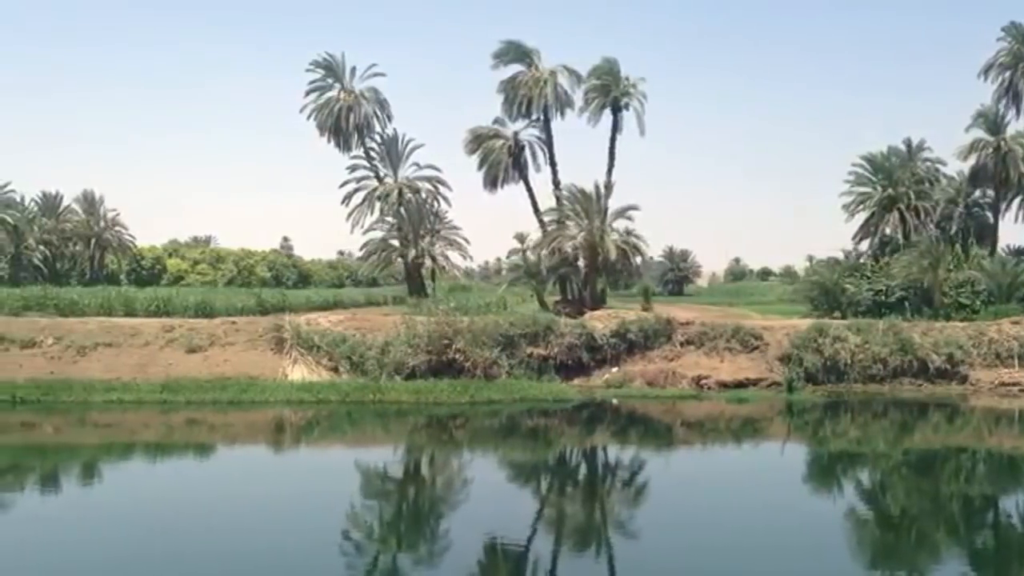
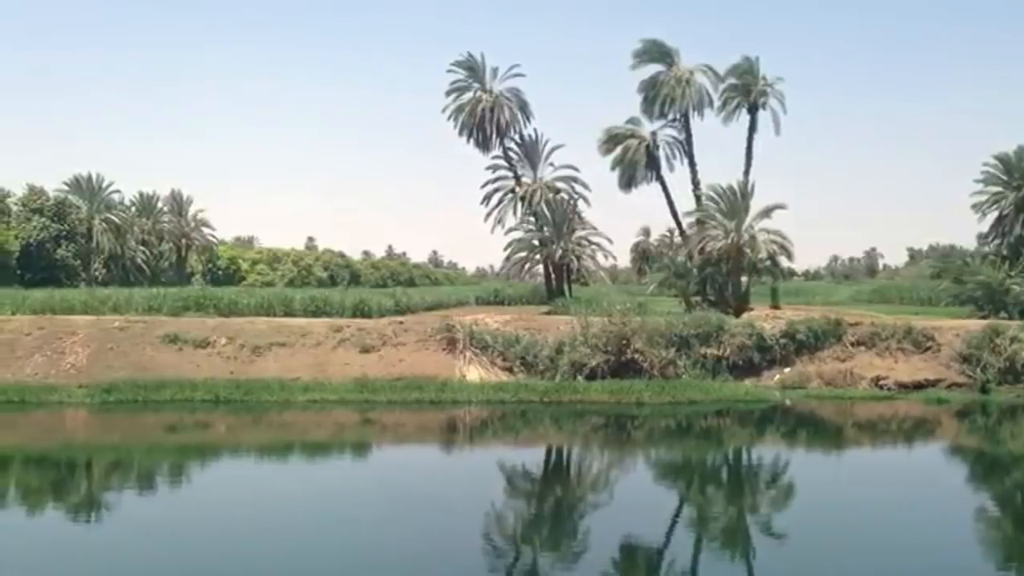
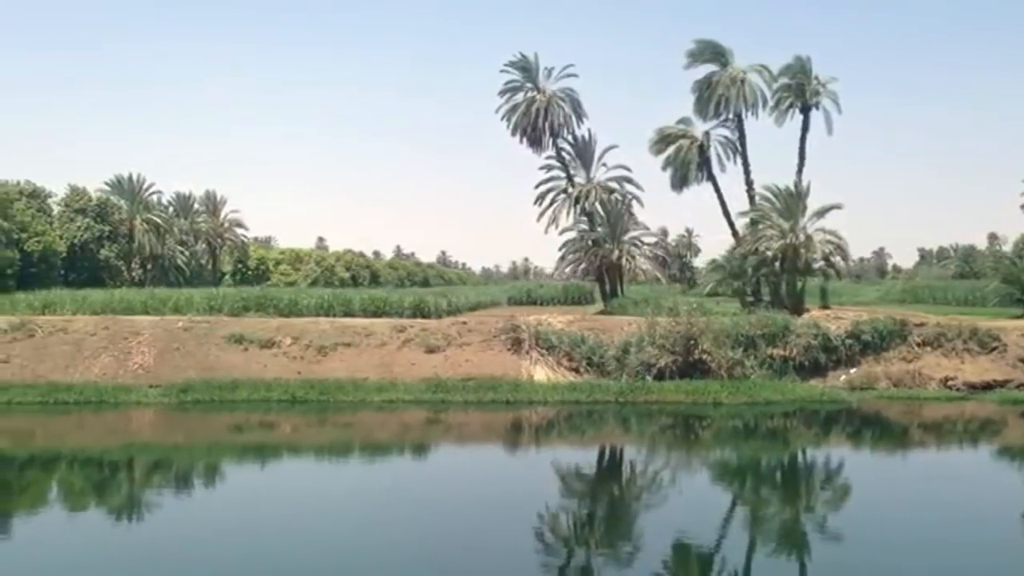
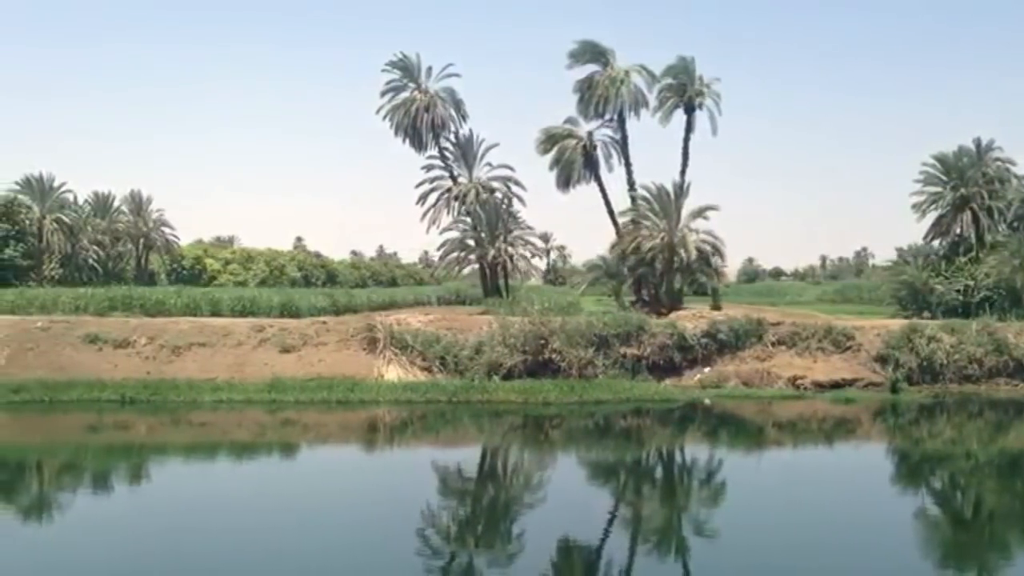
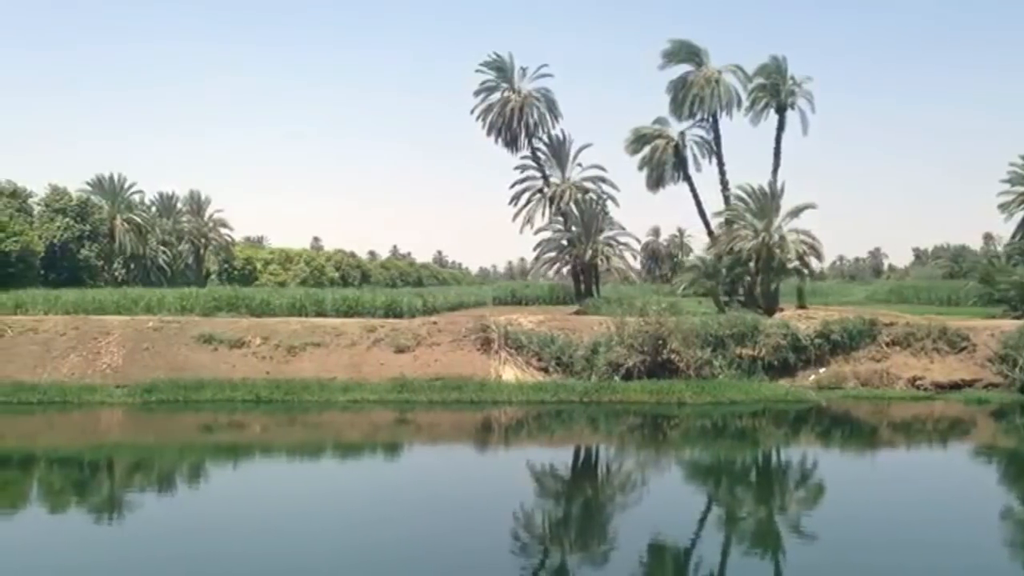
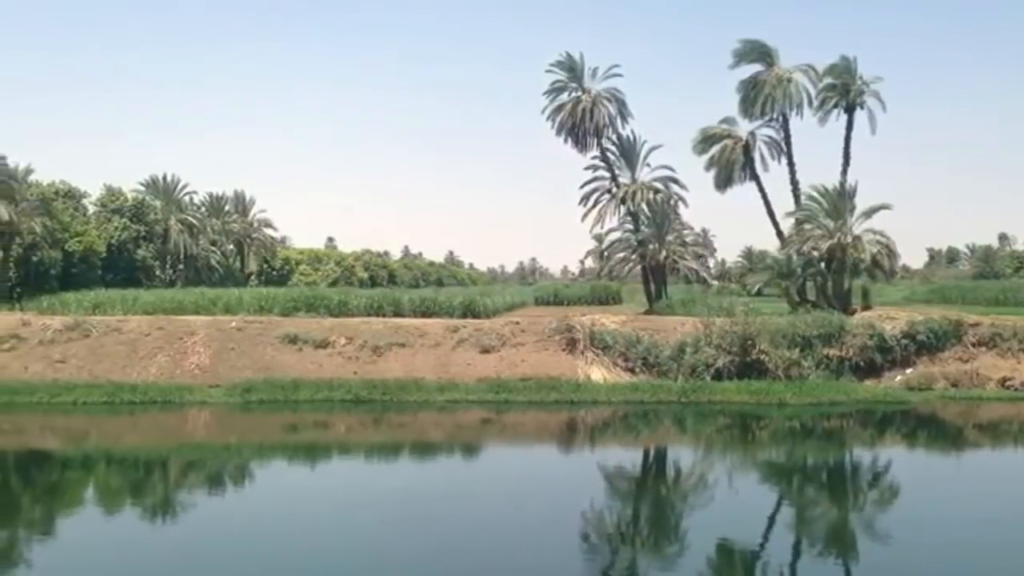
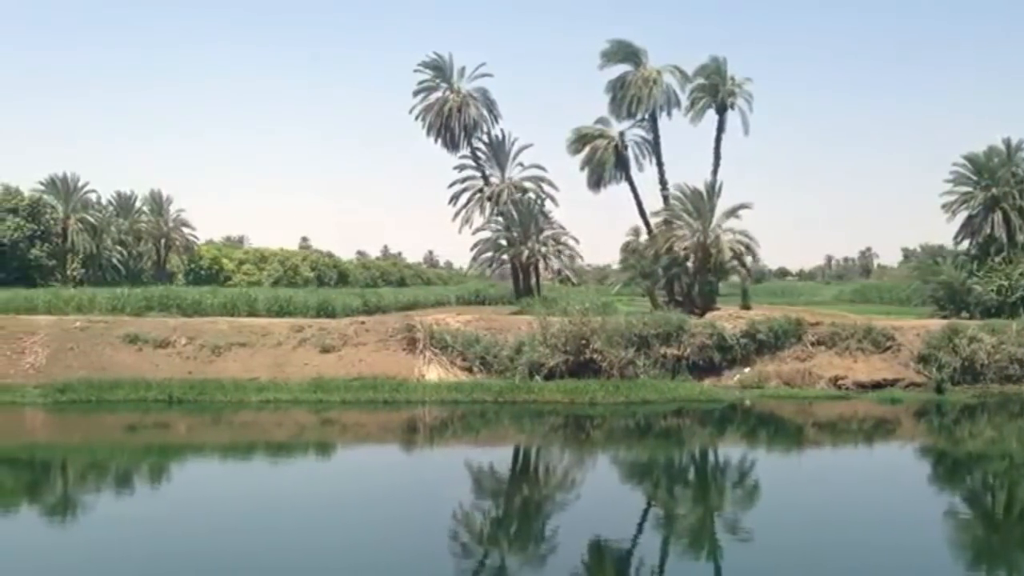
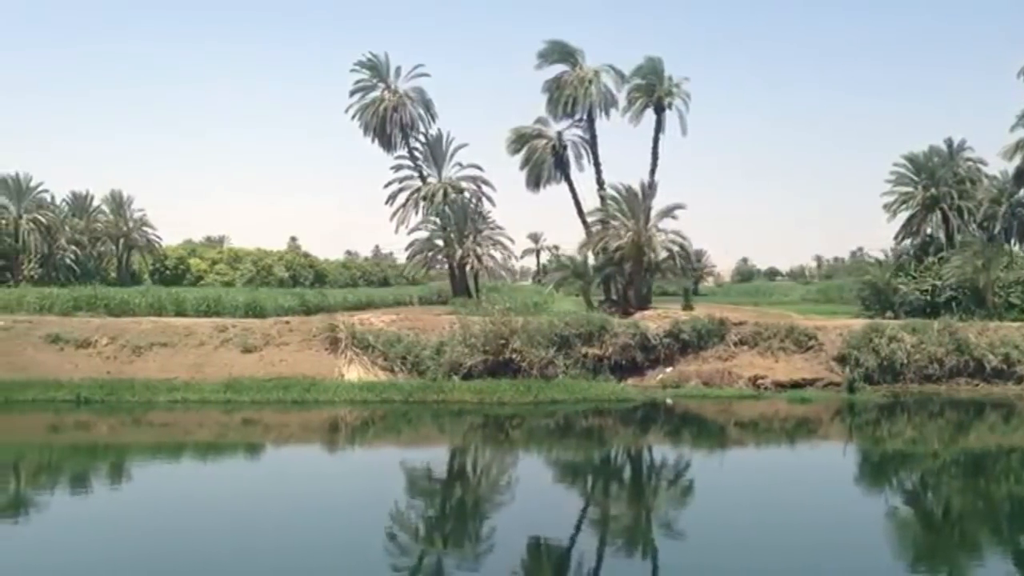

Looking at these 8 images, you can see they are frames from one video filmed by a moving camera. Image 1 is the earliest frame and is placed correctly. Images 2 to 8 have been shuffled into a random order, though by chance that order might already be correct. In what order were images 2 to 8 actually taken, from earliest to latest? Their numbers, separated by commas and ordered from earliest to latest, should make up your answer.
8, 4, 7, 2, 5, 3, 6
